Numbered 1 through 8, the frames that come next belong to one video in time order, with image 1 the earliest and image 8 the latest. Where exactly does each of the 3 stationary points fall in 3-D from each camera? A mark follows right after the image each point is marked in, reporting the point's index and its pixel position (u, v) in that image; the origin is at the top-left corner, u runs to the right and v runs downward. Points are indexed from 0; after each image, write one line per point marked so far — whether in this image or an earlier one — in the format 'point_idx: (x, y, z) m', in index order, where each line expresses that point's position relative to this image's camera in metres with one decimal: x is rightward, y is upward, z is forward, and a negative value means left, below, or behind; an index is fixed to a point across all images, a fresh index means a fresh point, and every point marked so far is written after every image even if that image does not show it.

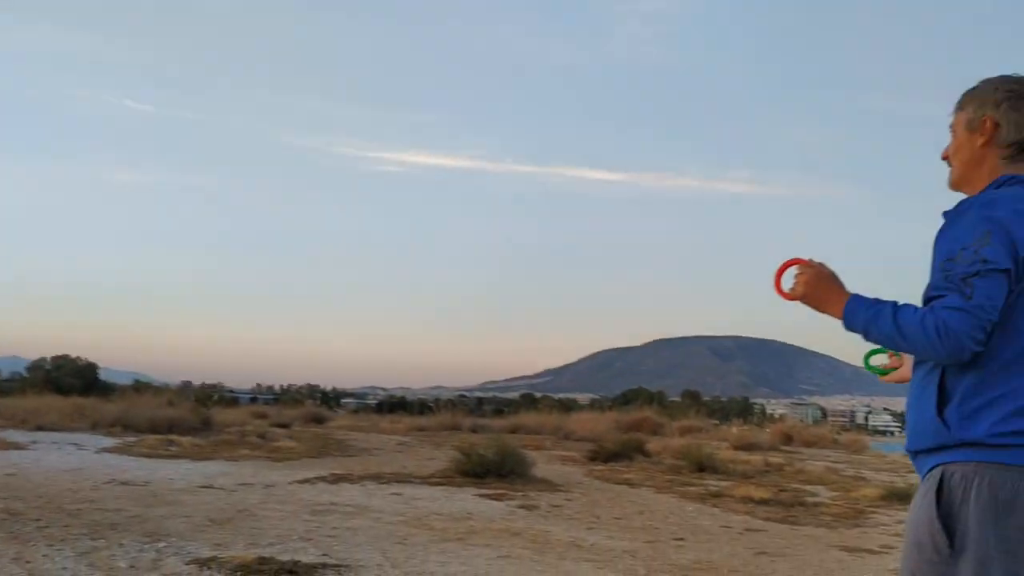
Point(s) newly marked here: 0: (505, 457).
0: (-0.1, -2.1, +11.6) m
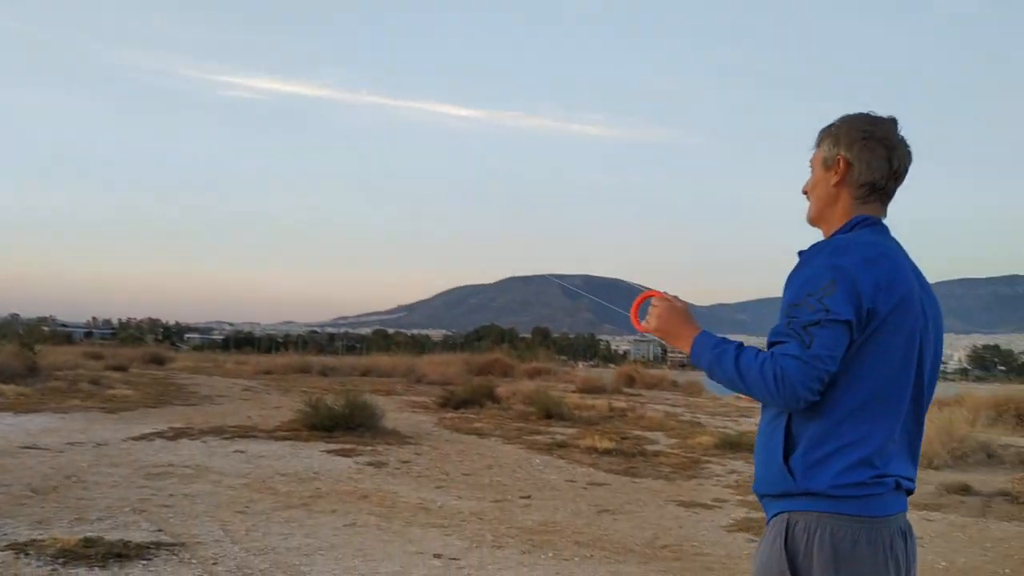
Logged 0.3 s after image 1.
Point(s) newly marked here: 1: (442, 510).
0: (-2.0, -1.5, +11.4) m
1: (-0.5, -1.7, +6.9) m
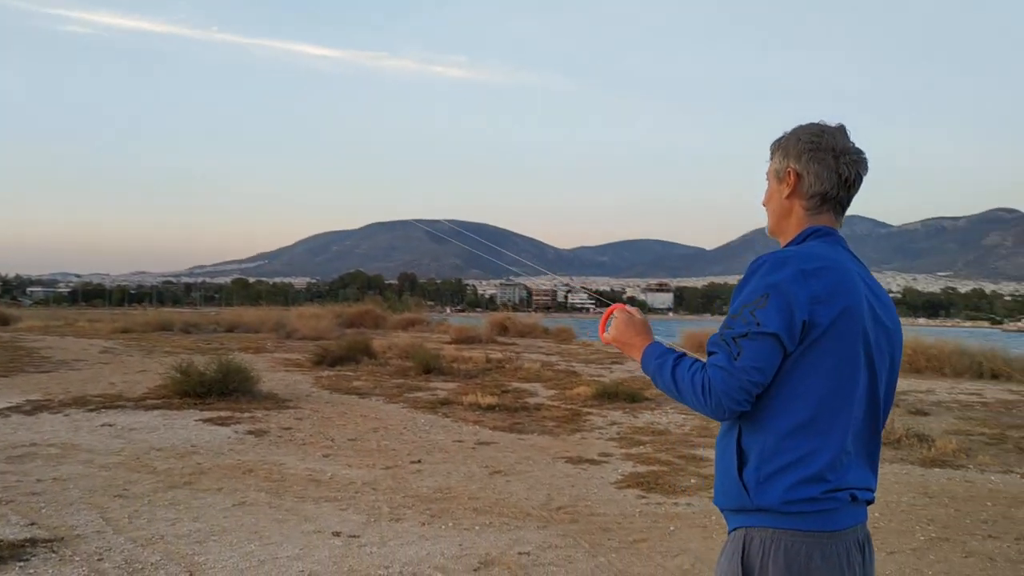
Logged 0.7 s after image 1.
0: (-3.4, -1.0, +11.0) m
1: (-1.3, -1.4, +6.8) m
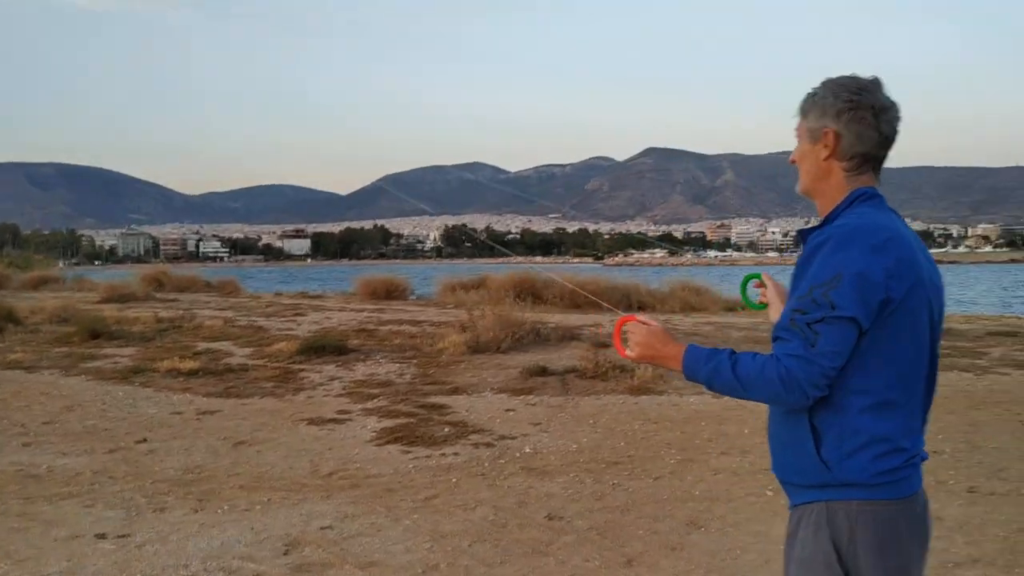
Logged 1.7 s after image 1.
0: (-6.4, -0.7, +8.9) m
1: (-2.9, -1.2, +5.8) m
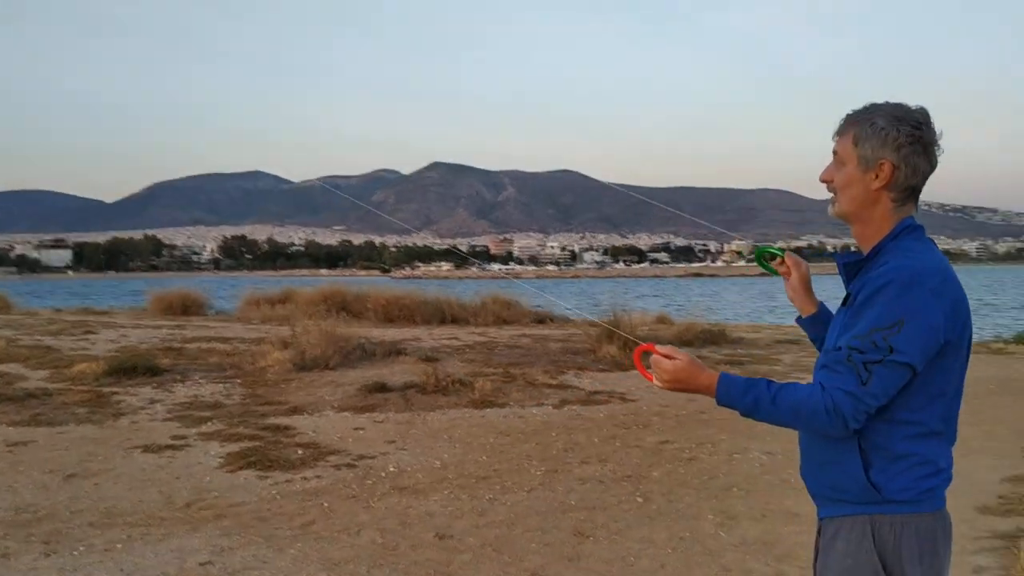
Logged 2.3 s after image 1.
0: (-7.7, -0.8, +7.2) m
1: (-3.6, -1.3, +5.0) m
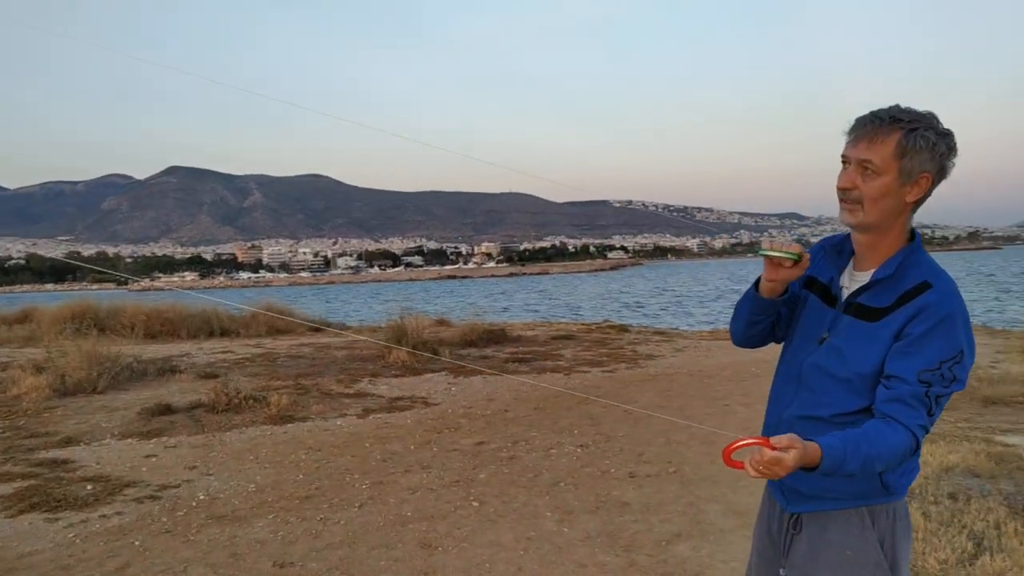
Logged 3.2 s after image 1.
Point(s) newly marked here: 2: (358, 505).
0: (-8.9, -1.1, +4.9) m
1: (-4.3, -1.4, +3.8) m
2: (-1.0, -1.3, +5.7) m
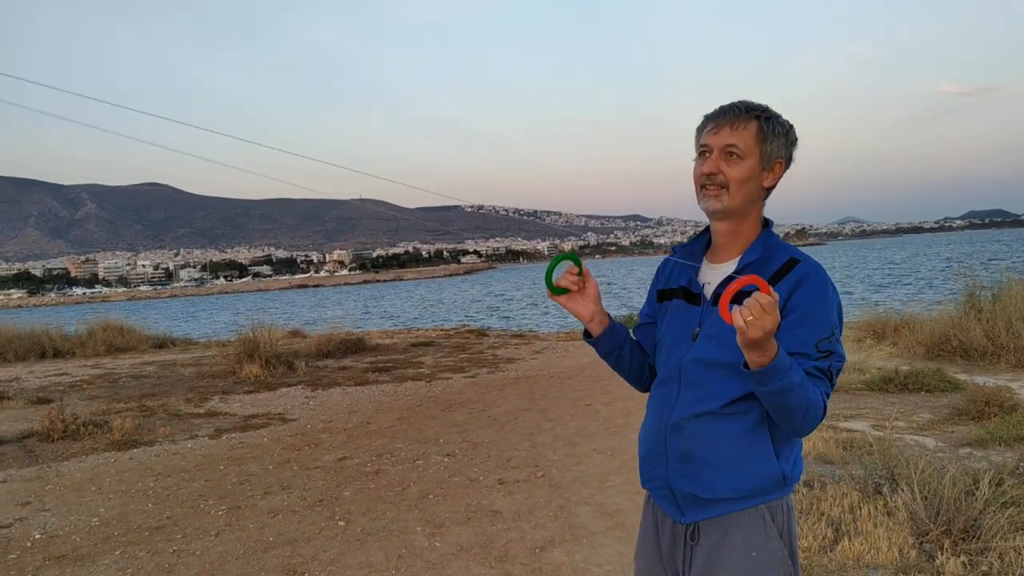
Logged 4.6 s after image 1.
0: (-9.4, -1.5, +3.3) m
1: (-4.7, -1.6, +3.0) m
2: (-1.7, -1.4, +5.4) m
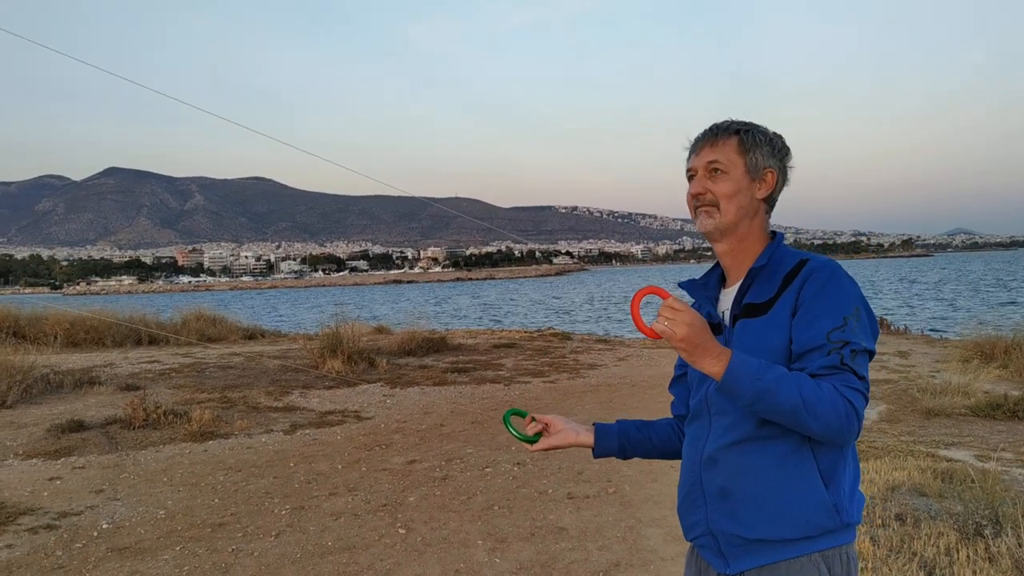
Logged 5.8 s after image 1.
0: (-9.2, -1.2, +4.0) m
1: (-4.5, -1.5, +3.2) m
2: (-1.4, -1.4, +5.3) m
